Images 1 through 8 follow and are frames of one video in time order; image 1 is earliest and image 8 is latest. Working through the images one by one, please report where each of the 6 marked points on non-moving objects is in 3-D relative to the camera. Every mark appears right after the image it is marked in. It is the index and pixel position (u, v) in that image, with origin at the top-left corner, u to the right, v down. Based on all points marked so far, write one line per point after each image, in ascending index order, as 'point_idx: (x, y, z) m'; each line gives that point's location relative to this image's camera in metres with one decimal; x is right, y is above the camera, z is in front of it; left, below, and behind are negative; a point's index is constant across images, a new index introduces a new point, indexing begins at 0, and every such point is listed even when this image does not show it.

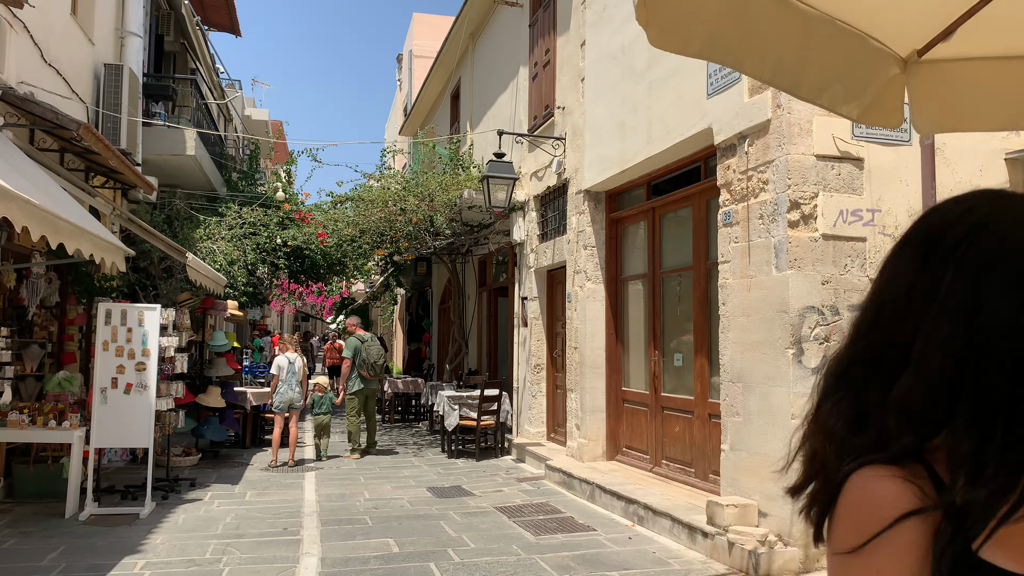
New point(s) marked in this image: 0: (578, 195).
0: (+0.7, +1.0, +8.2) m
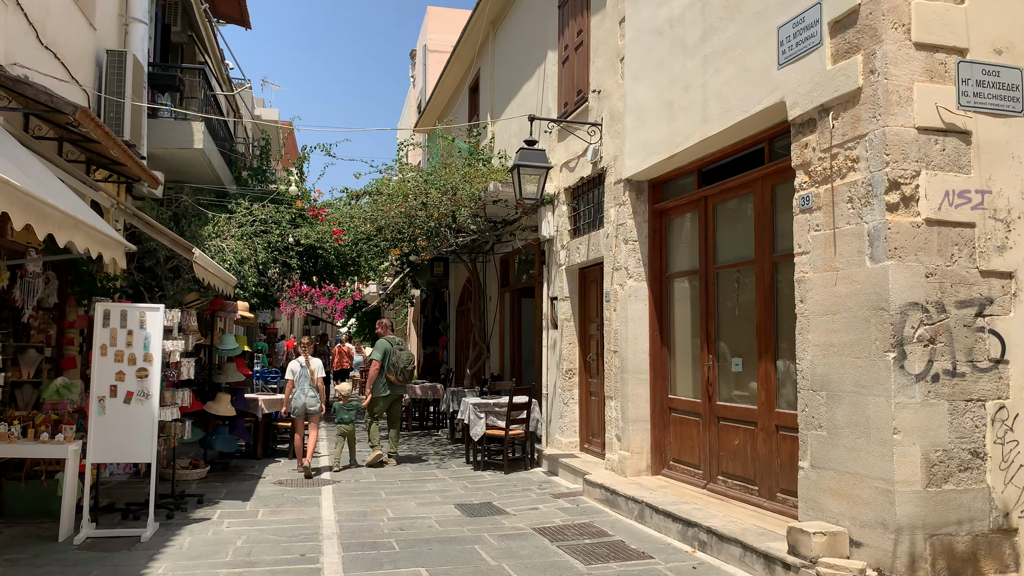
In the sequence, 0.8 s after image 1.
0: (+1.0, +1.0, +7.6) m
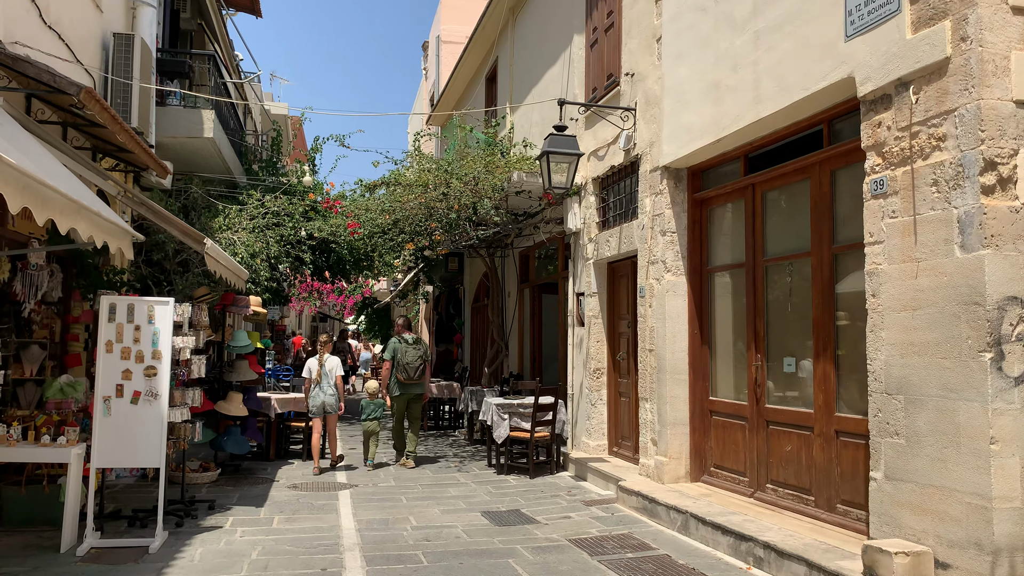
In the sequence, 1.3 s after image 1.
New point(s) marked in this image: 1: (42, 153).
0: (+1.3, +1.1, +7.1) m
1: (-3.2, +0.9, +5.2) m
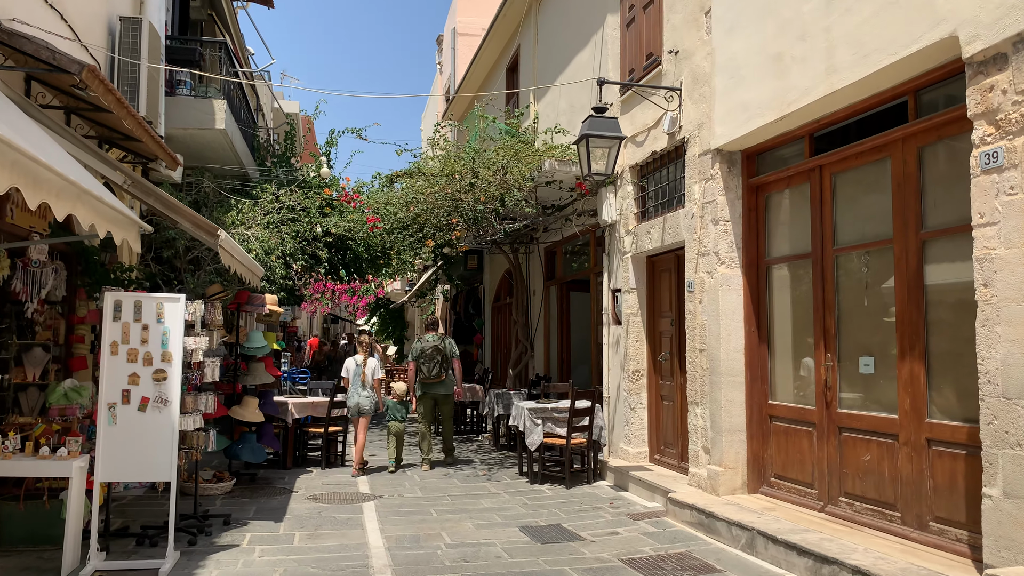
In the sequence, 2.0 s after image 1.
0: (+1.6, +1.1, +6.5) m
1: (-2.9, +1.0, +4.7) m
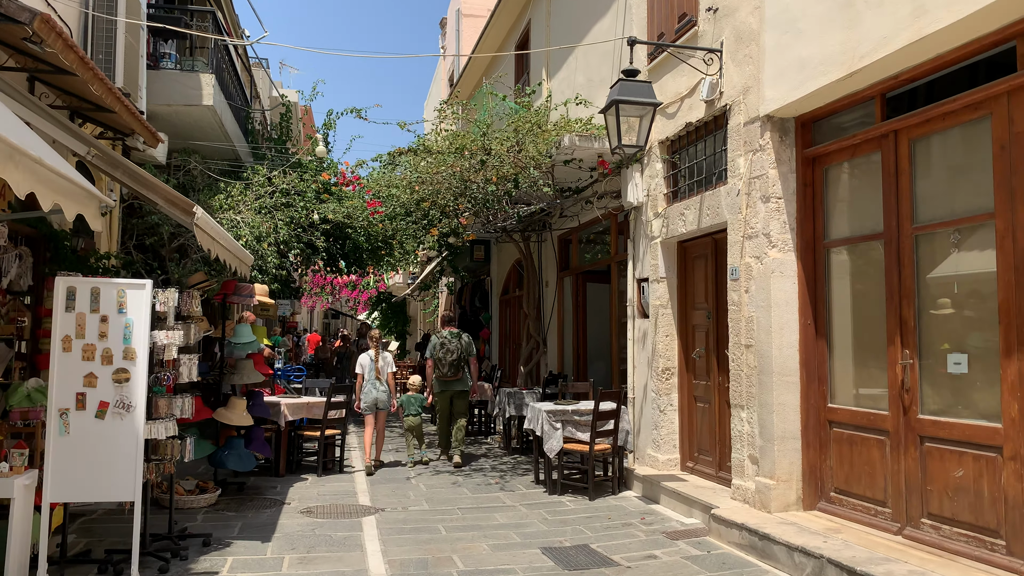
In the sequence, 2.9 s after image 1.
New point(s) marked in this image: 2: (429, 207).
0: (+1.8, +1.2, +5.7) m
1: (-2.8, +1.0, +3.9) m
2: (-1.0, +0.9, +8.8) m
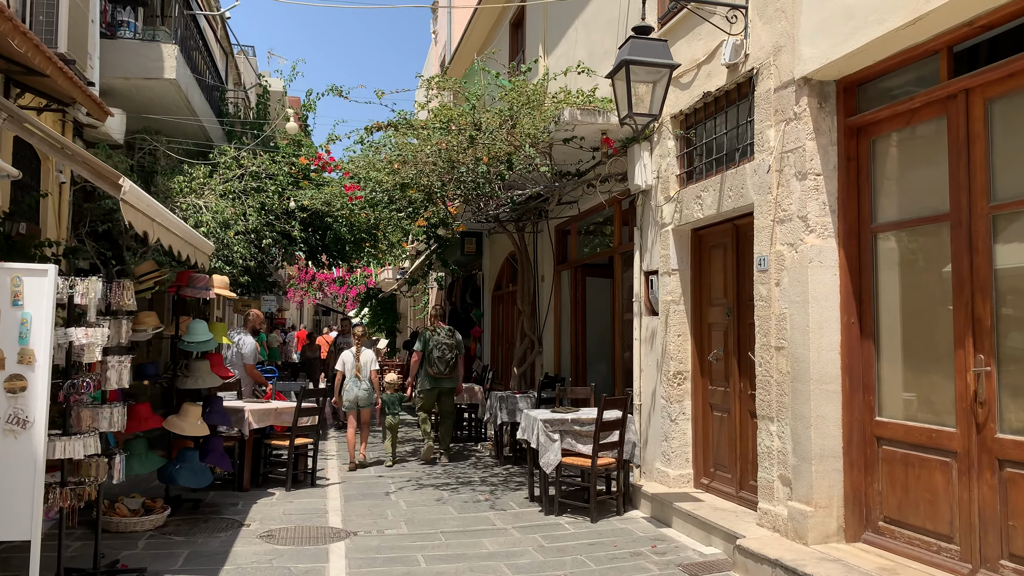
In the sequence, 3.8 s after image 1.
0: (+1.7, +1.3, +4.9) m
1: (-2.8, +1.1, +3.1) m
2: (-1.0, +1.0, +8.0) m
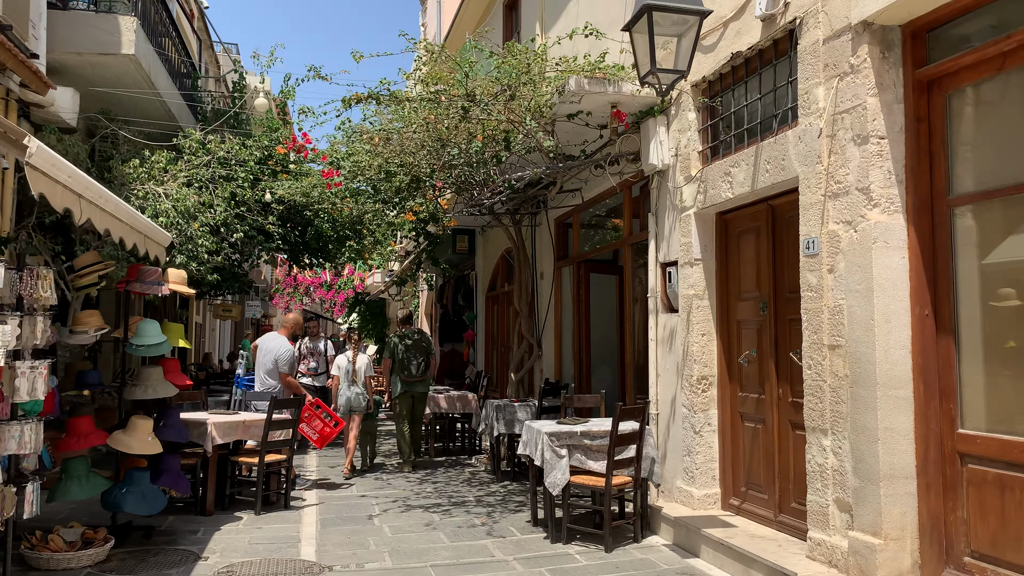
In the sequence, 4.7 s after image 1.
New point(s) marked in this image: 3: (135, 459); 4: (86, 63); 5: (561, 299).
0: (+1.7, +1.3, +4.1) m
1: (-2.8, +1.2, +2.2) m
2: (-1.1, +1.0, +7.2) m
3: (-2.7, -1.2, +5.4) m
4: (-4.1, +2.2, +7.4) m
5: (+0.6, -0.1, +8.7) m
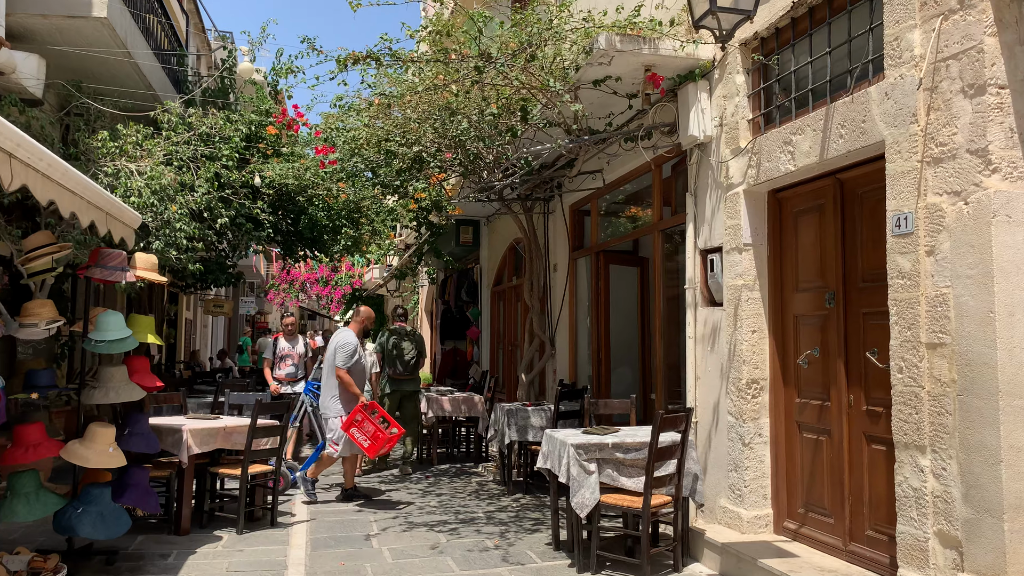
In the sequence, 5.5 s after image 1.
0: (+1.9, +1.4, +3.4) m
1: (-2.6, +1.2, +1.5) m
2: (-0.9, +1.1, +6.4) m
3: (-2.6, -1.1, +4.7) m
4: (-4.0, +2.3, +6.7) m
5: (+0.7, 0.0, +8.0) m
